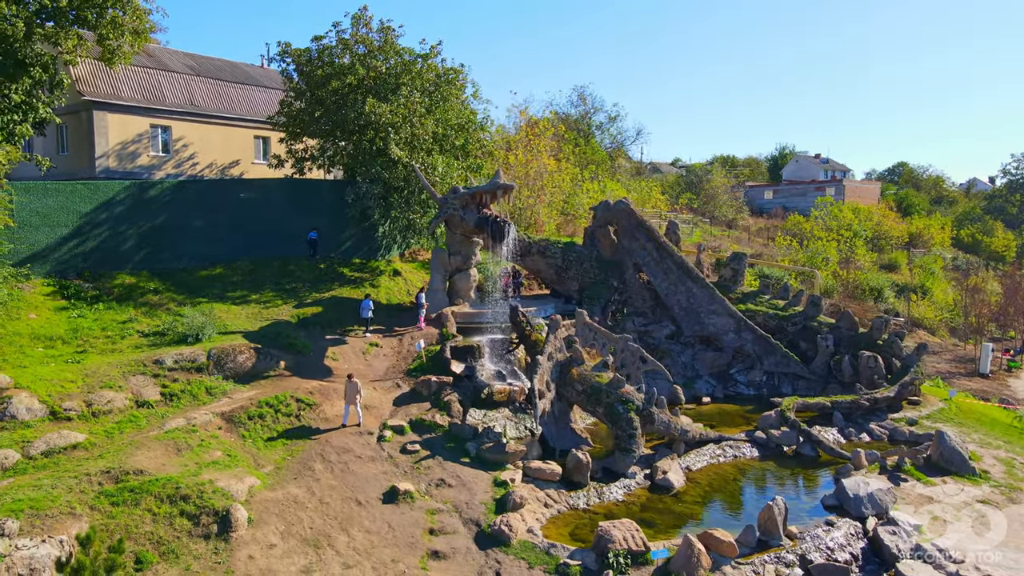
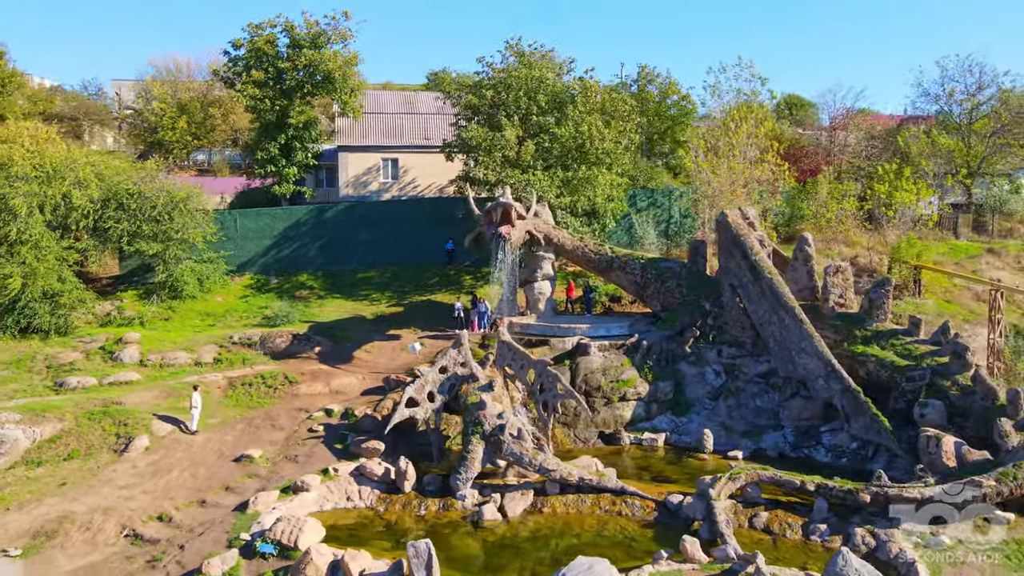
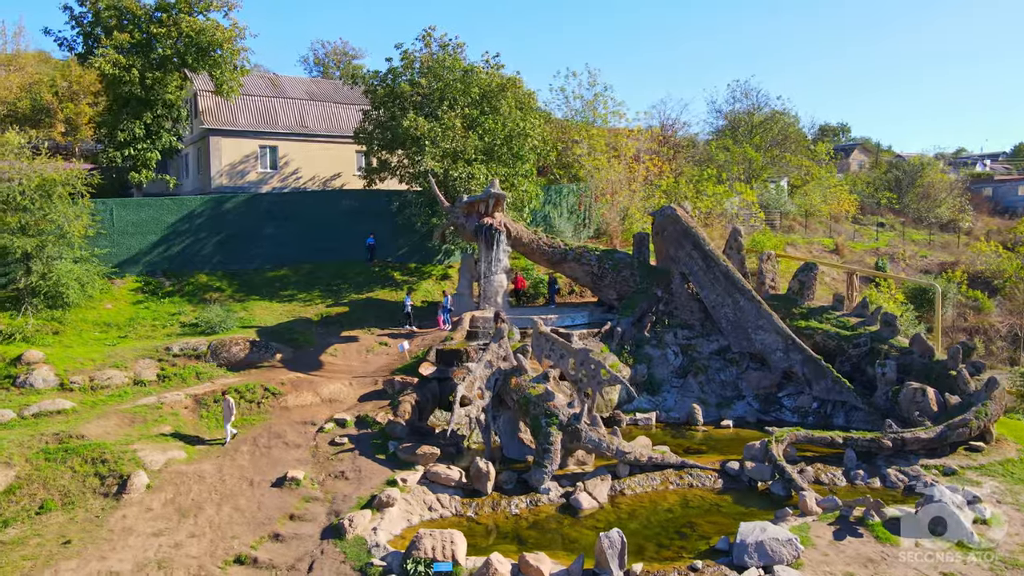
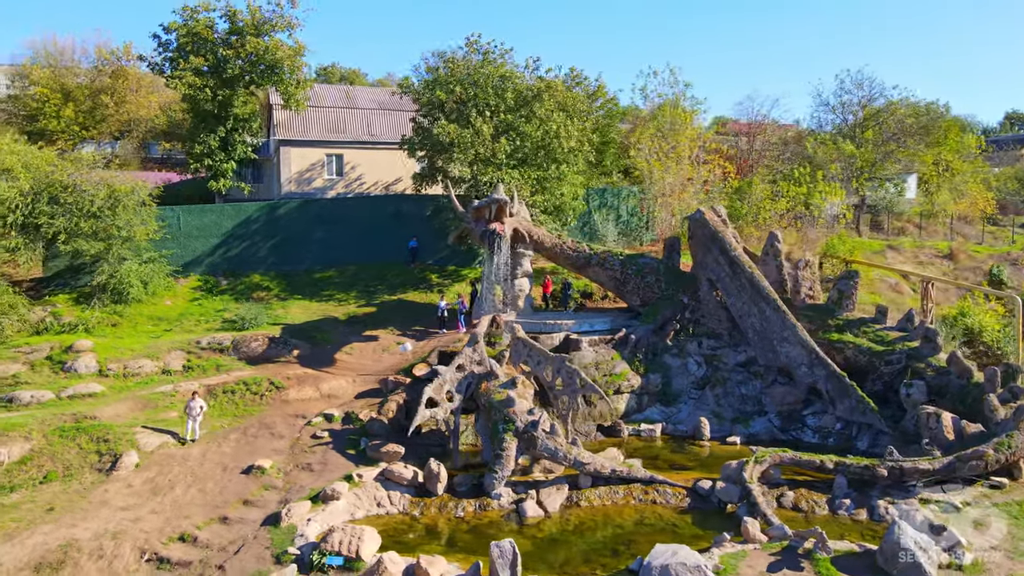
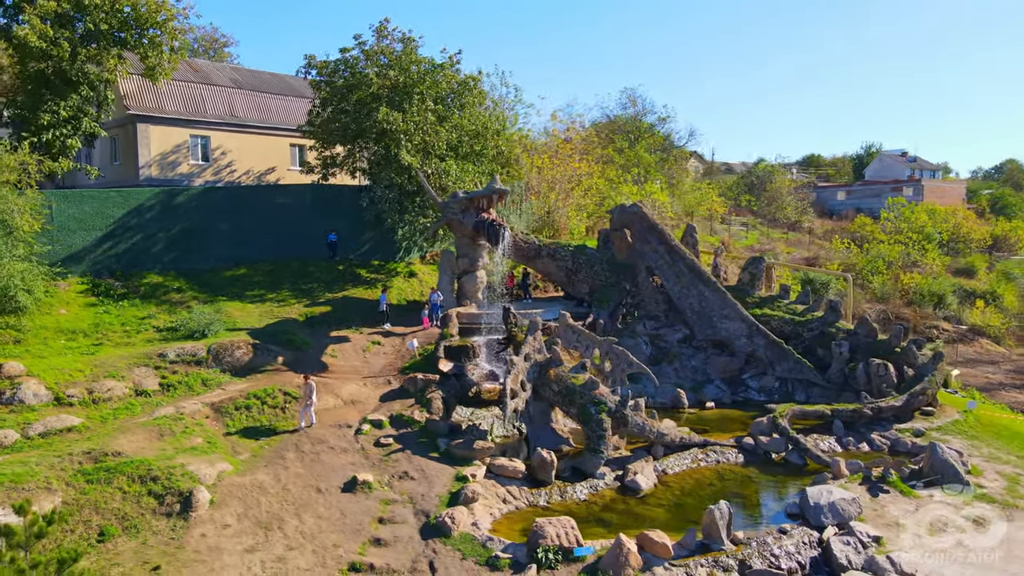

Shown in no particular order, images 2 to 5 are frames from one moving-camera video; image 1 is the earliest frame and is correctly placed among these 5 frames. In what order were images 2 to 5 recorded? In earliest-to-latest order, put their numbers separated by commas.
5, 3, 4, 2
